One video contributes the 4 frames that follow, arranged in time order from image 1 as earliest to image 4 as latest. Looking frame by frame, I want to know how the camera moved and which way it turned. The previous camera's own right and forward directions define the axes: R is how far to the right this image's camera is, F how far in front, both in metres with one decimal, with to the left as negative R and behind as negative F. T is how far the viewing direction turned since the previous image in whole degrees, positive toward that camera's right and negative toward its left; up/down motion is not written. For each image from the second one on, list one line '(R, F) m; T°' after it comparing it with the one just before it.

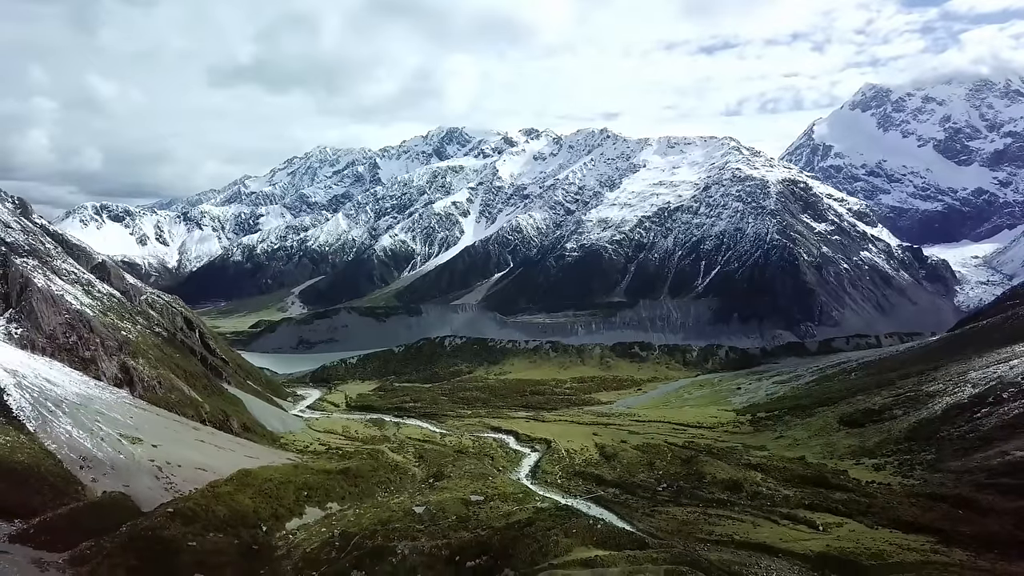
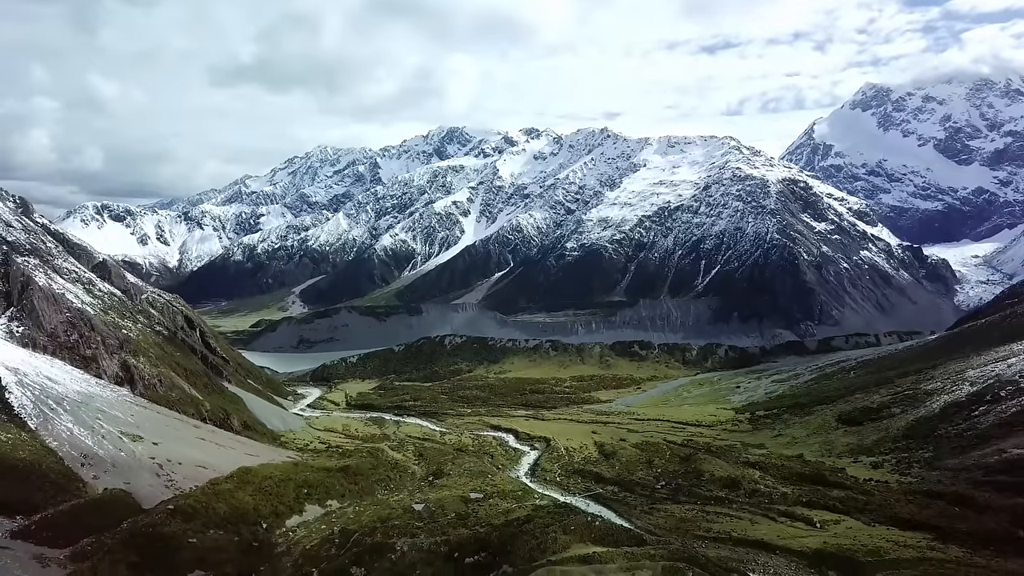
(+0.1, -0.2) m; 0°
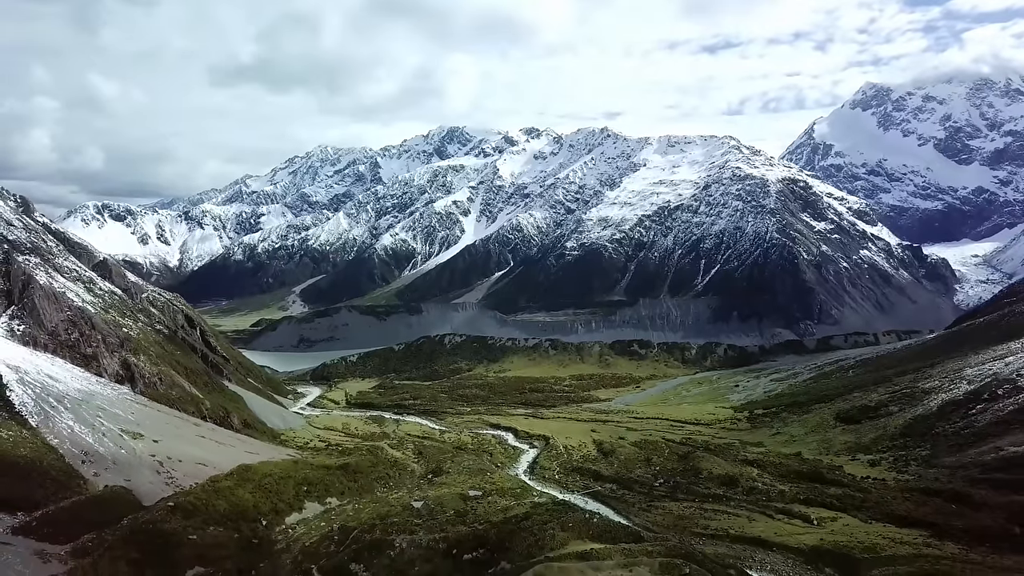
(+0.1, -0.2) m; 0°
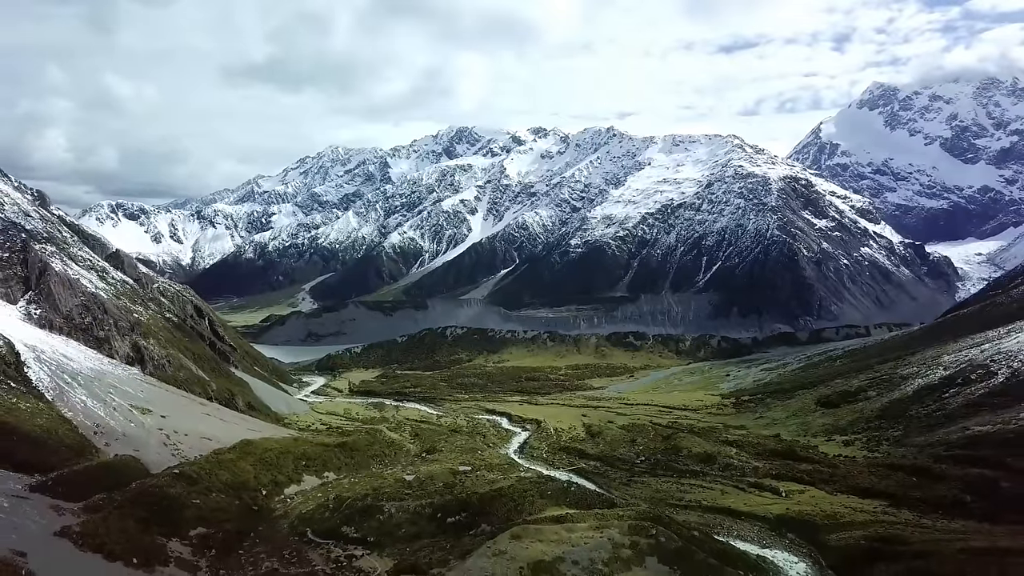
(+2.0, -3.0) m; -1°
